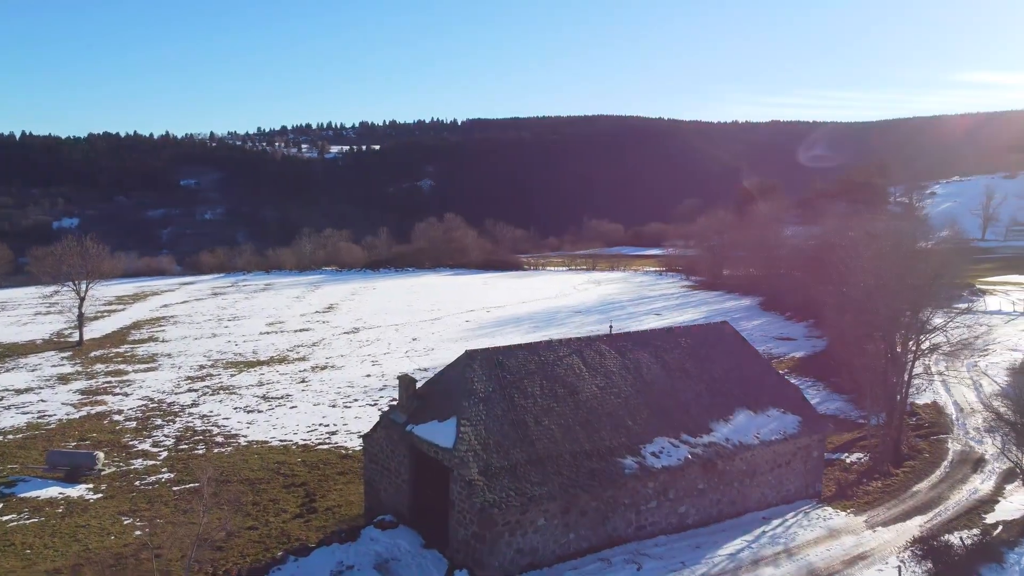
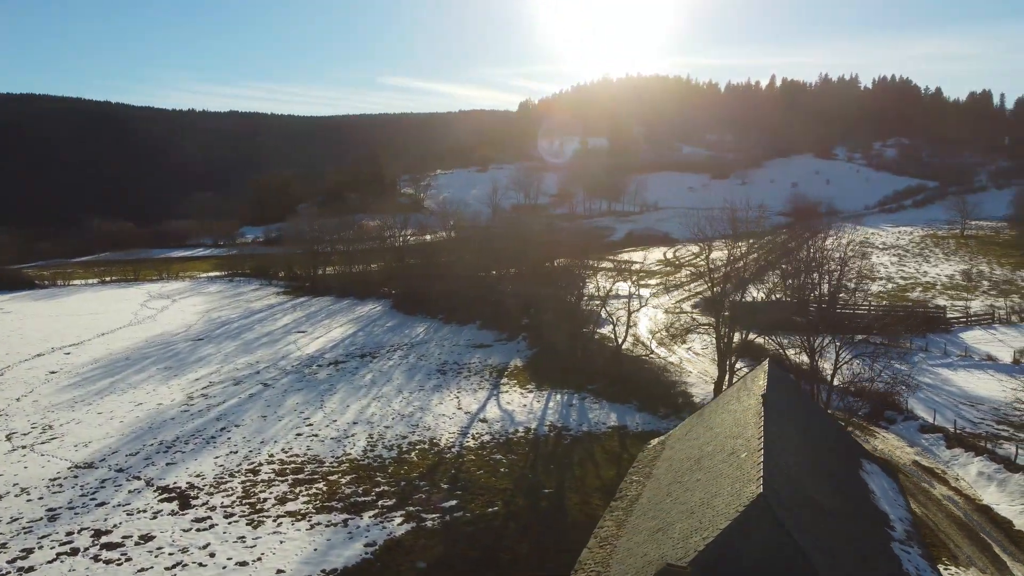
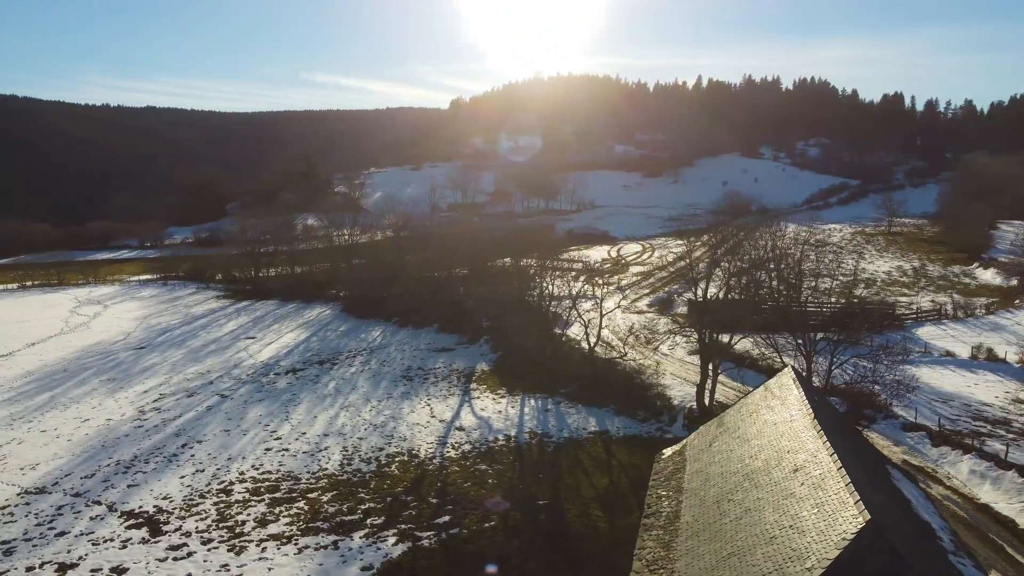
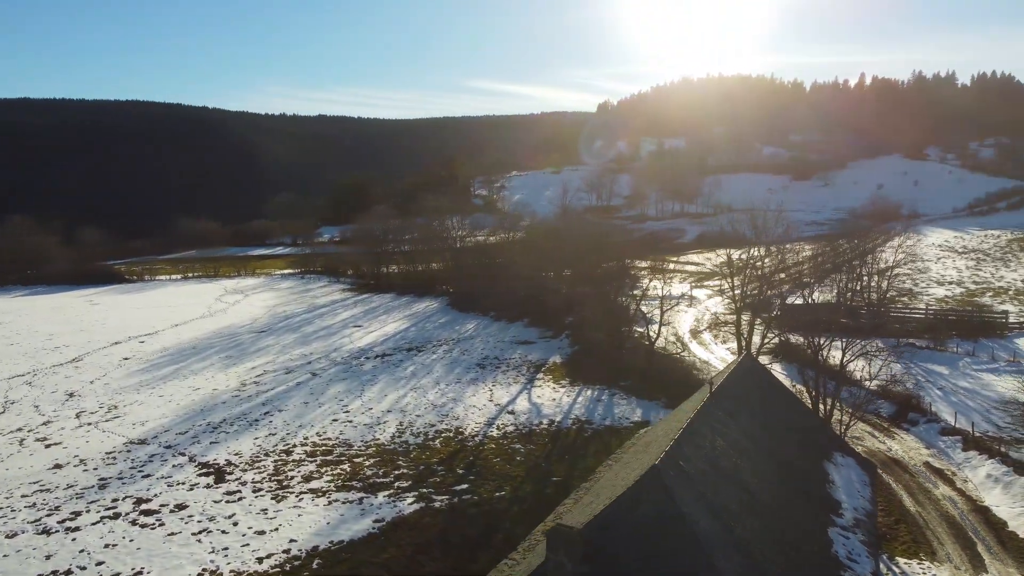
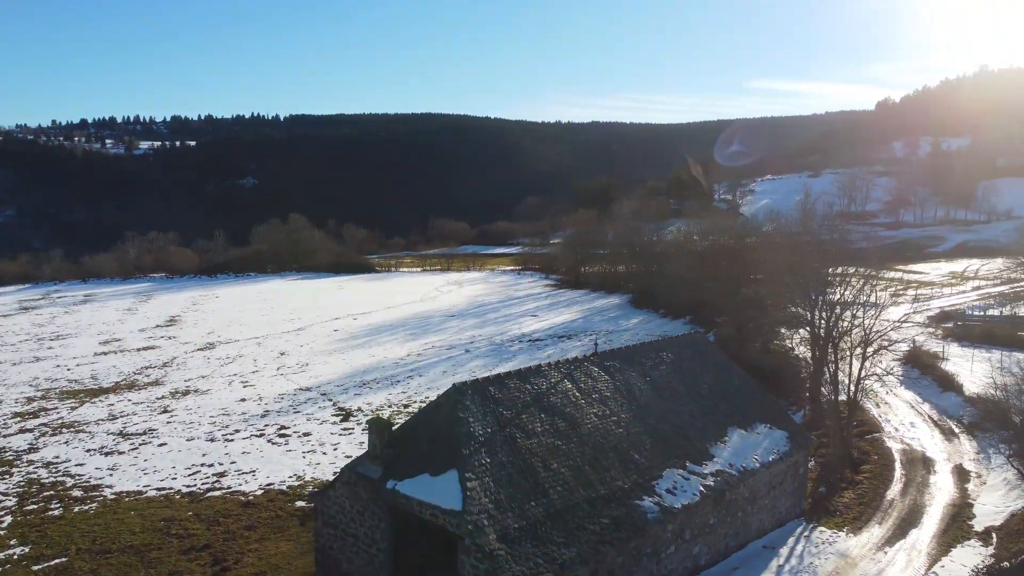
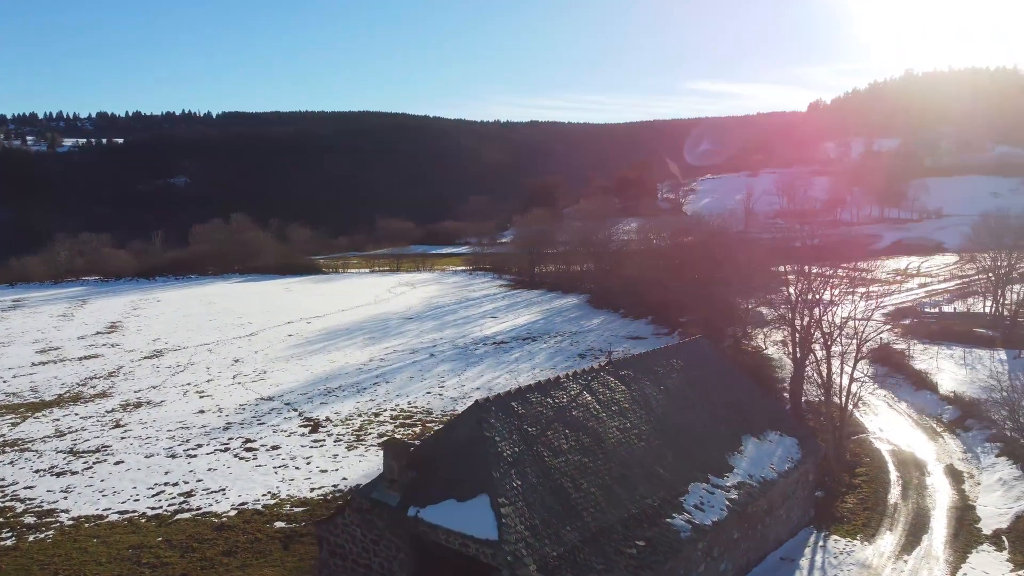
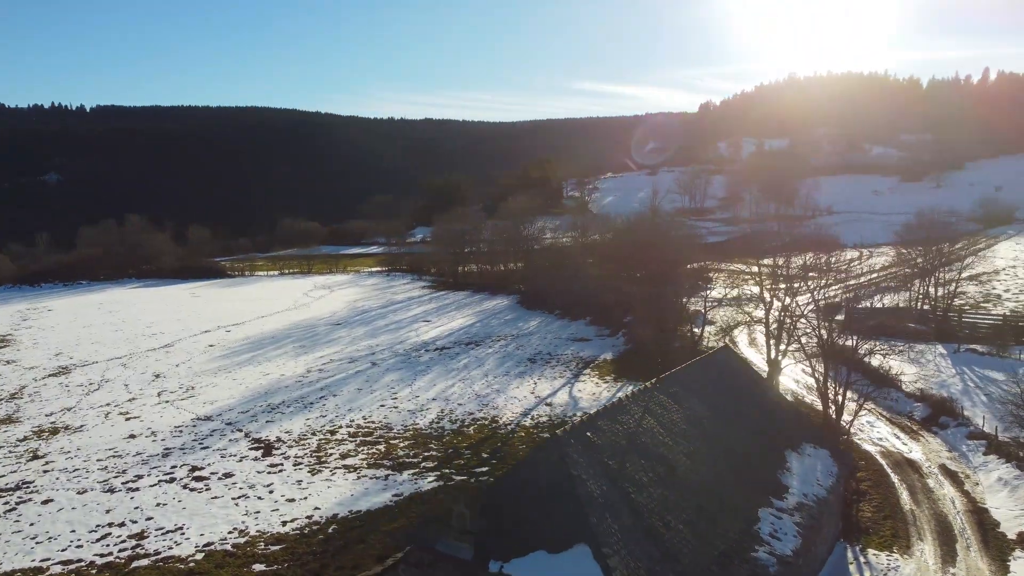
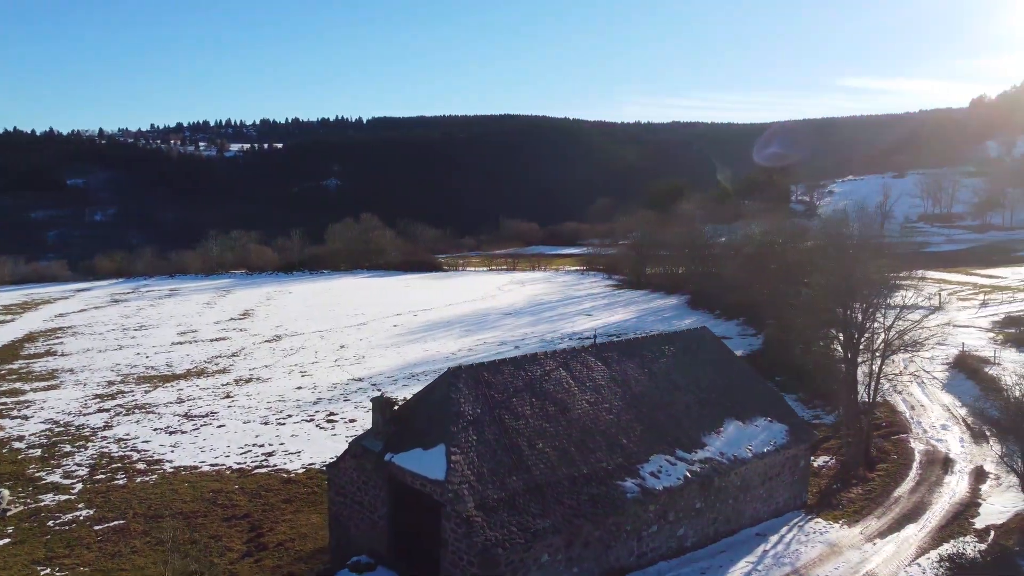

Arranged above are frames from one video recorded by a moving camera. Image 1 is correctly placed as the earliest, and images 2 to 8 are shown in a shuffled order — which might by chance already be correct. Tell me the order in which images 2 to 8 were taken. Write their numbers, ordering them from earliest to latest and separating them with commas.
8, 5, 6, 7, 4, 2, 3
